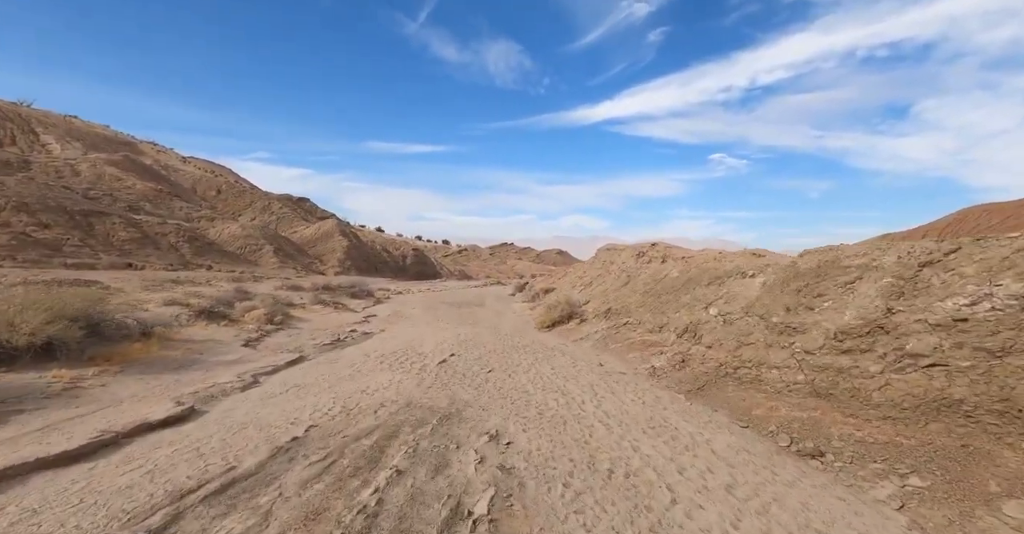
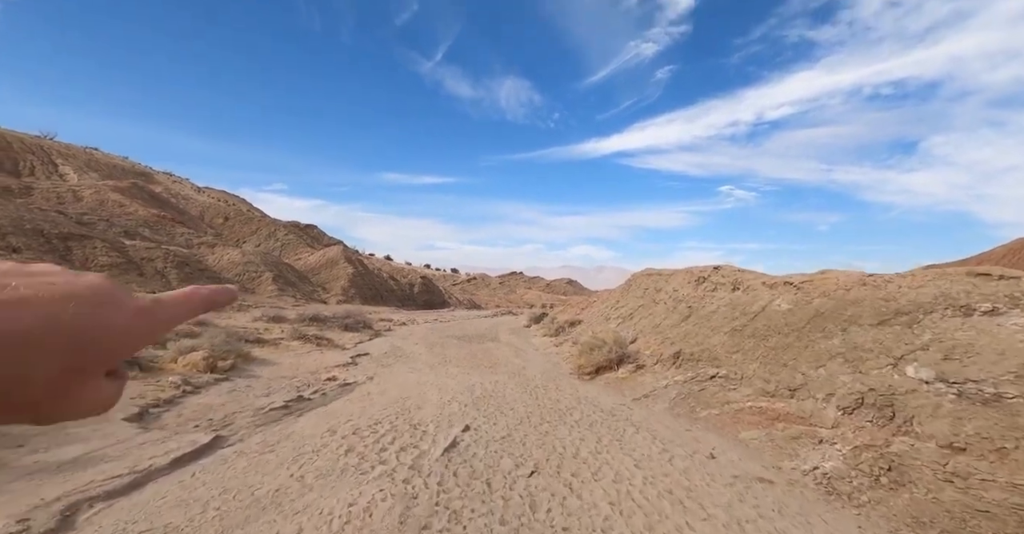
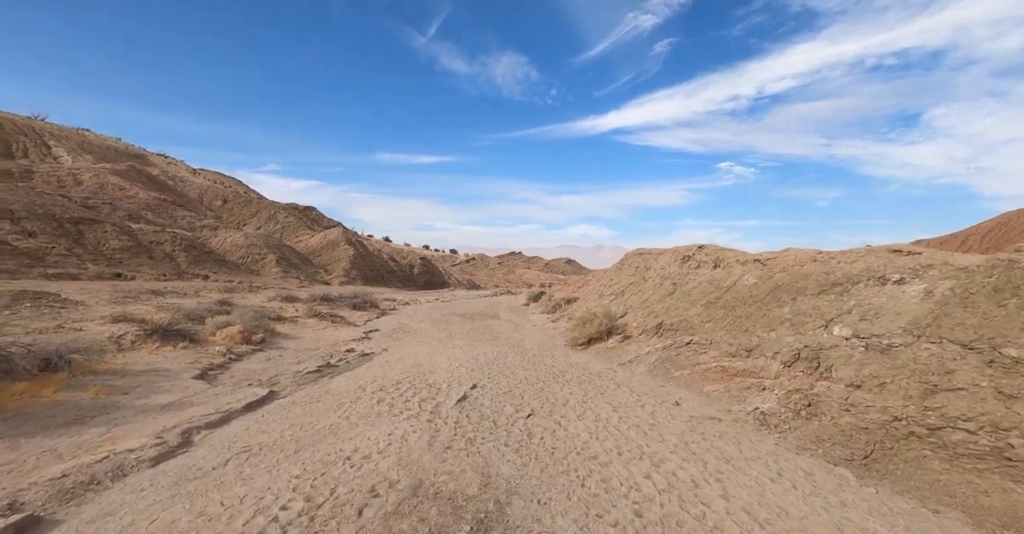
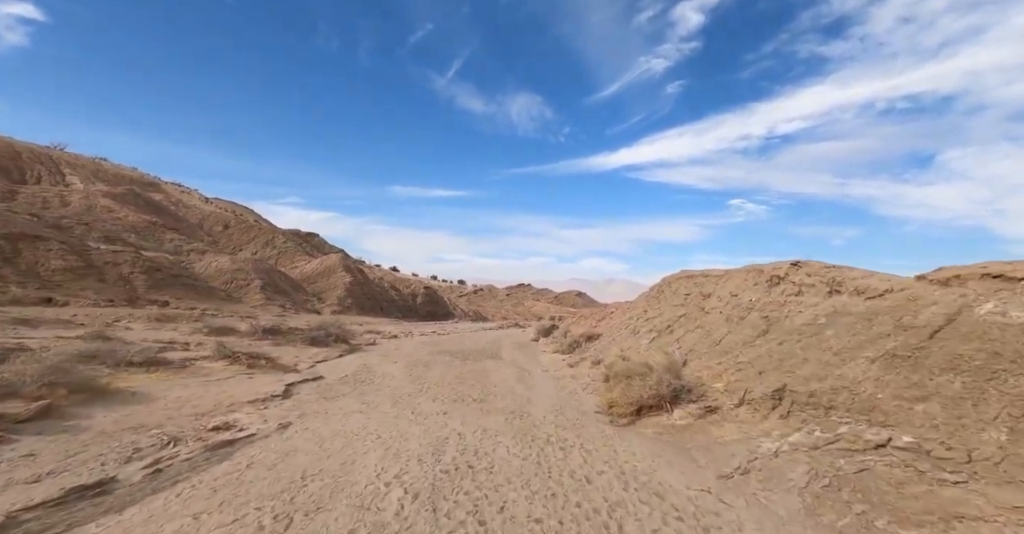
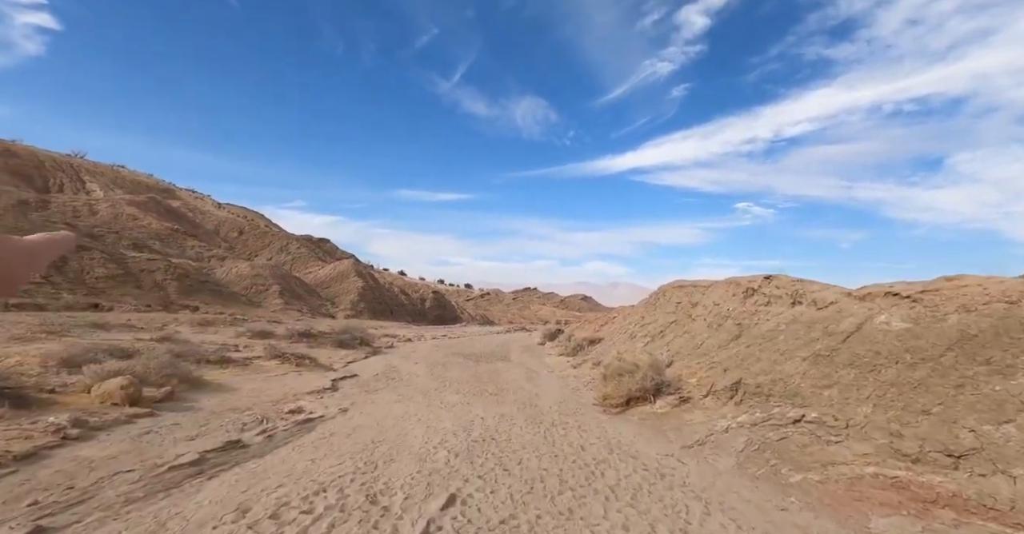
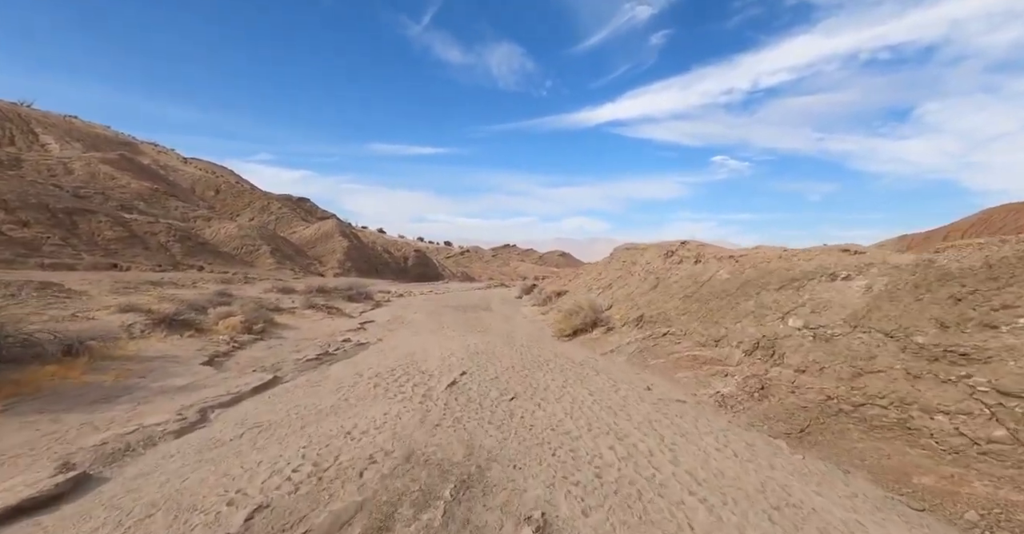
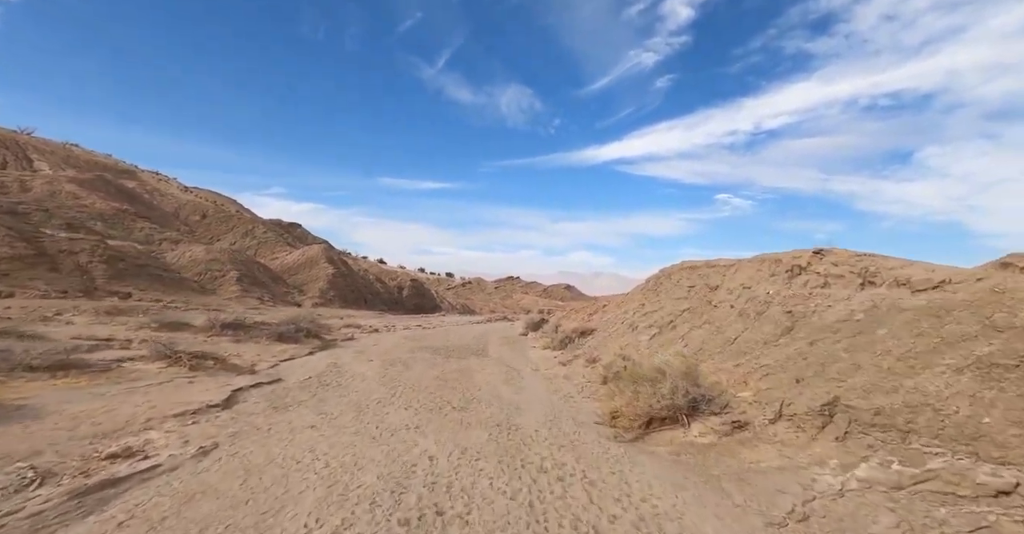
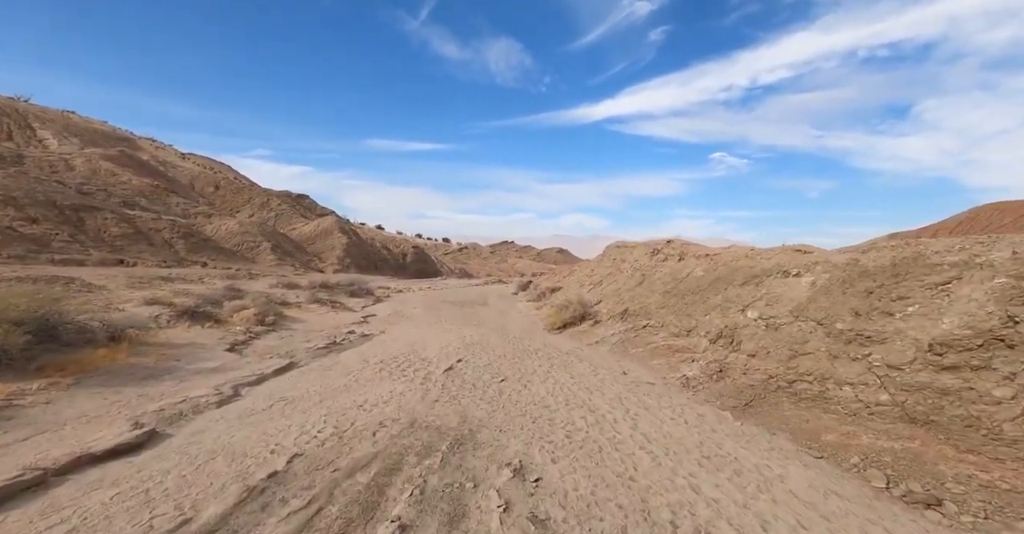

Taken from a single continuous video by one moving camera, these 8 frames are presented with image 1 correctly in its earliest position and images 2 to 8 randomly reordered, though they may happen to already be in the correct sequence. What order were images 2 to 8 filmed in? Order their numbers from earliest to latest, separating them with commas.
8, 6, 3, 2, 5, 4, 7
